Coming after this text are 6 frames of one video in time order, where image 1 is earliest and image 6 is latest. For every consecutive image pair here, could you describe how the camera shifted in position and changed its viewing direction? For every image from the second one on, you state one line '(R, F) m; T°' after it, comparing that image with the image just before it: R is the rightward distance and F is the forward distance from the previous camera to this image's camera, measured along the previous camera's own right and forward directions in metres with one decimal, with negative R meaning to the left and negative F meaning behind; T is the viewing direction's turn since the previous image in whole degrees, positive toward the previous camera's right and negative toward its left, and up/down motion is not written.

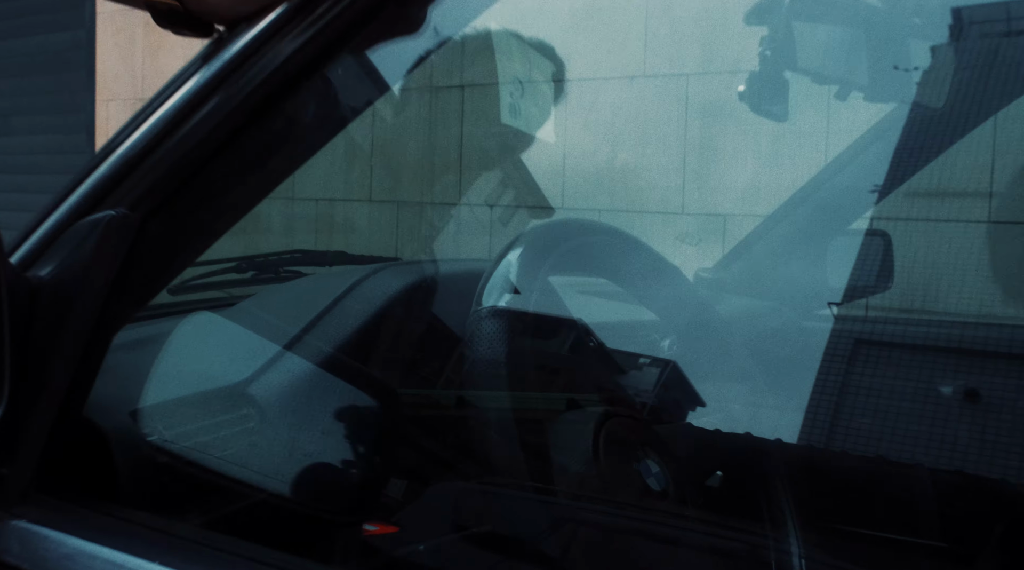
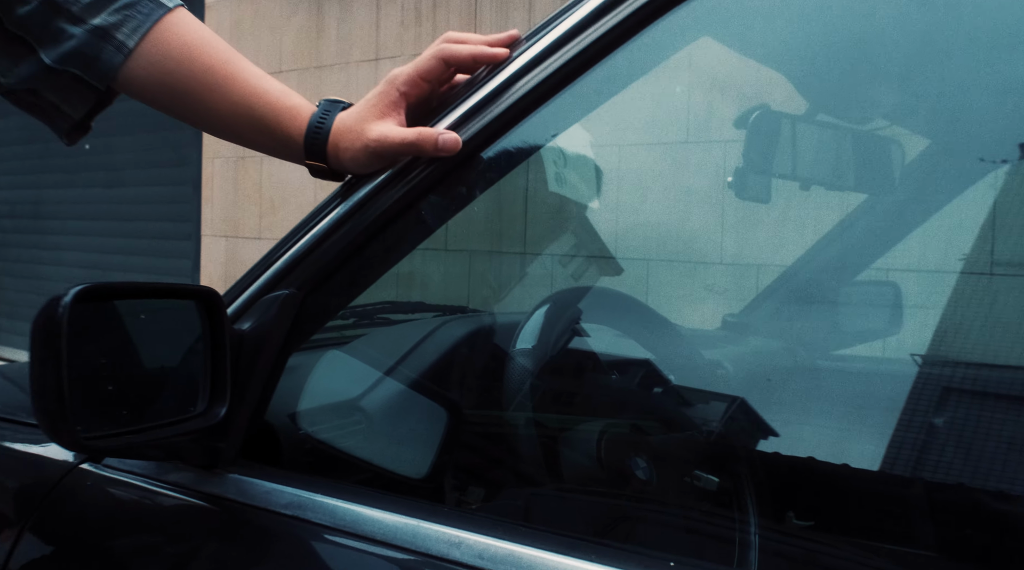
(+0.1, -0.3) m; -9°
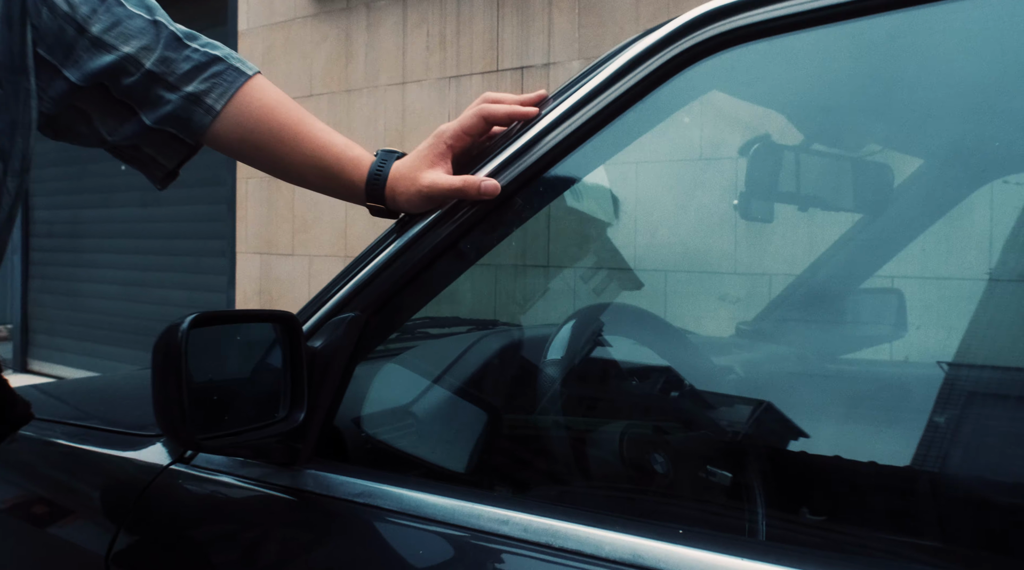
(0.0, -0.1) m; -1°
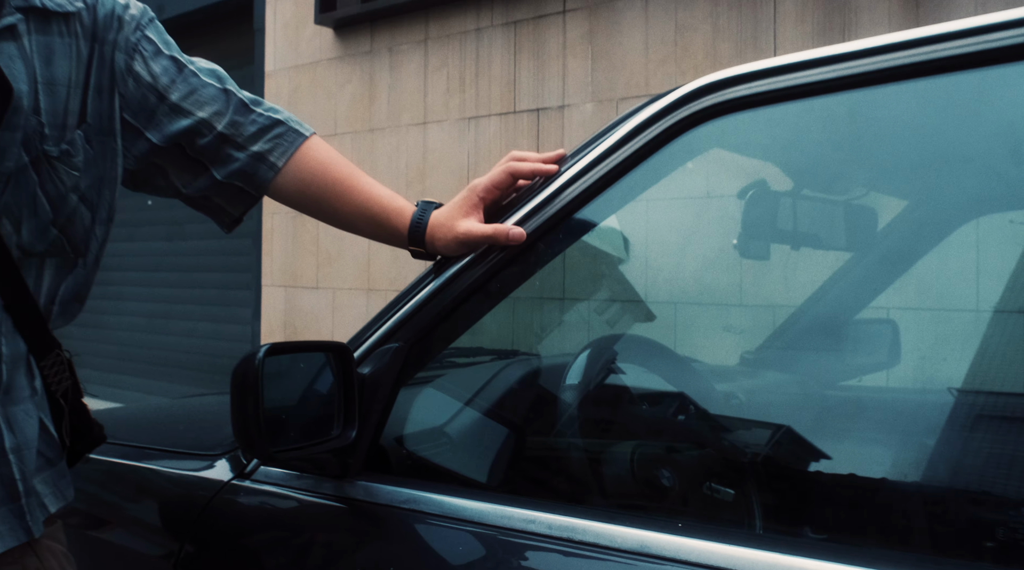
(0.0, -0.1) m; -1°
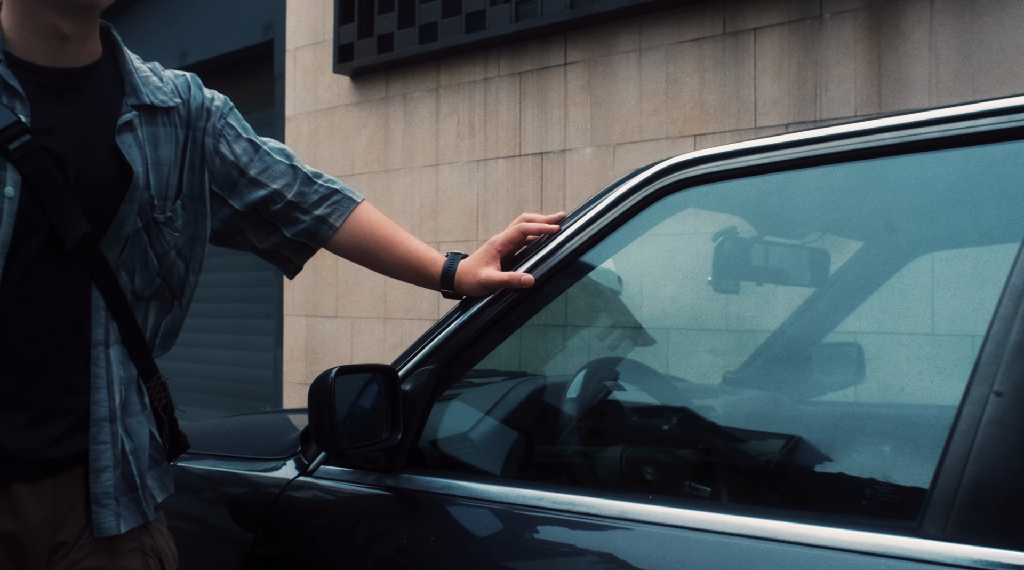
(0.0, -0.3) m; 0°
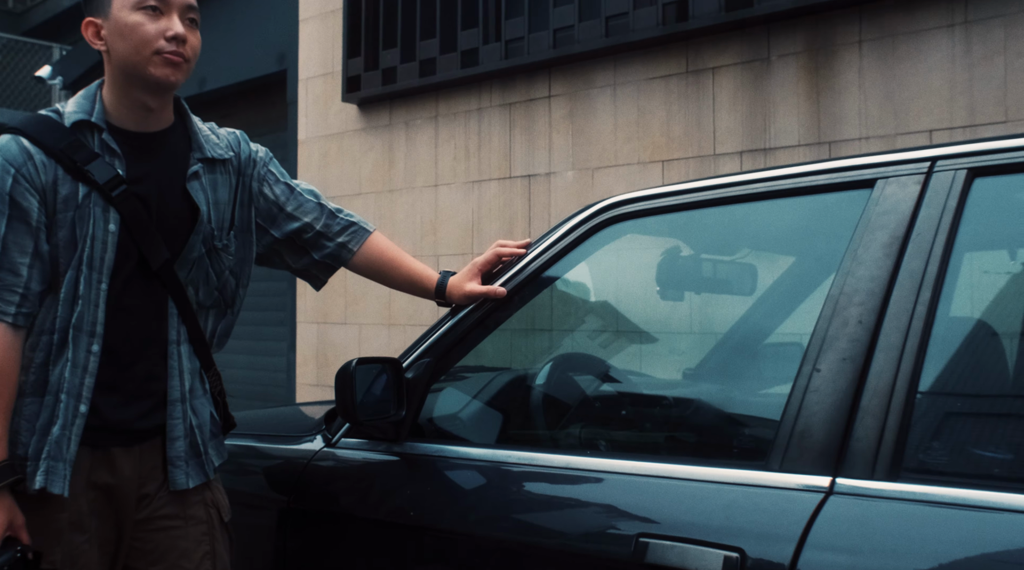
(0.0, -0.4) m; 0°
